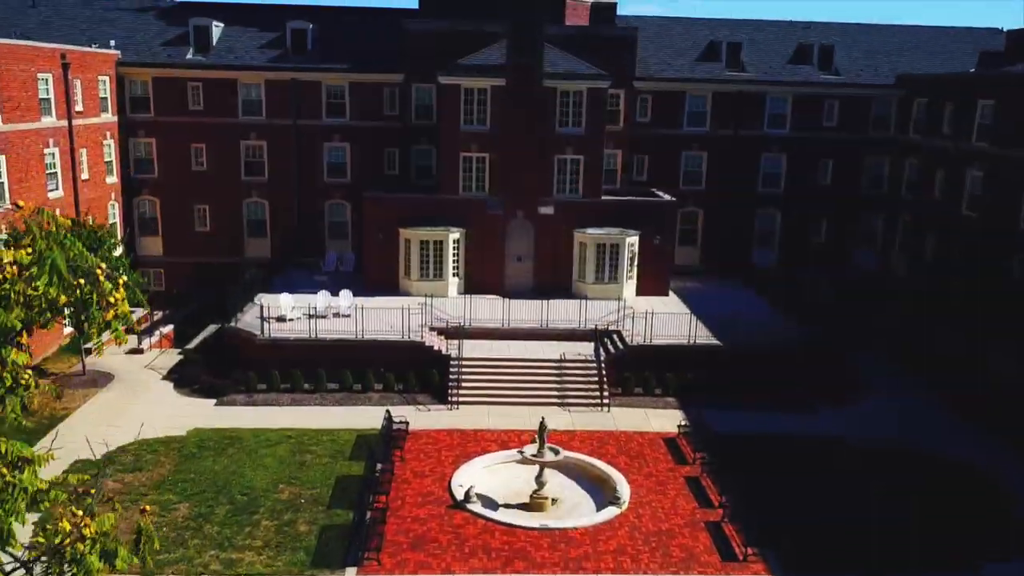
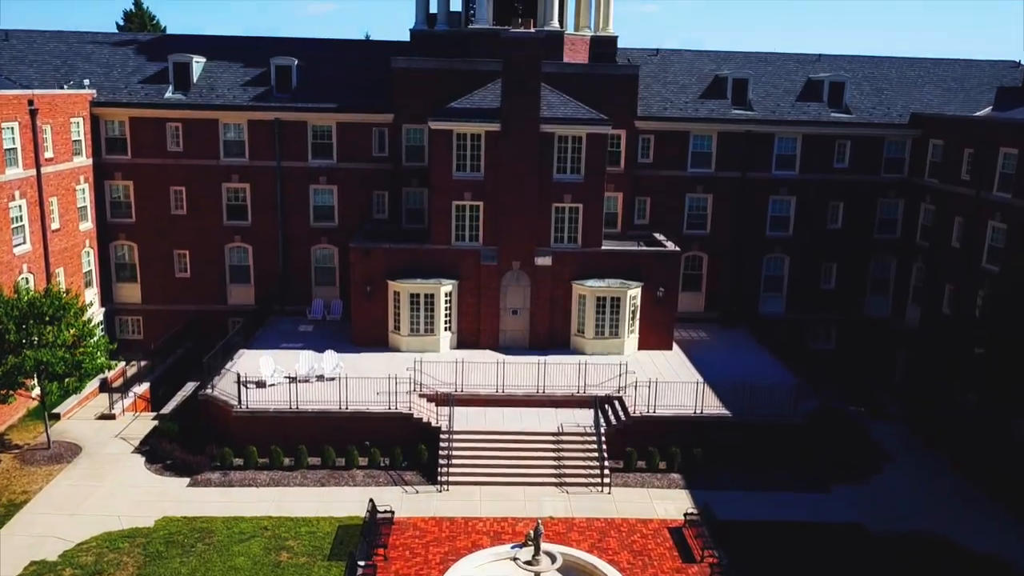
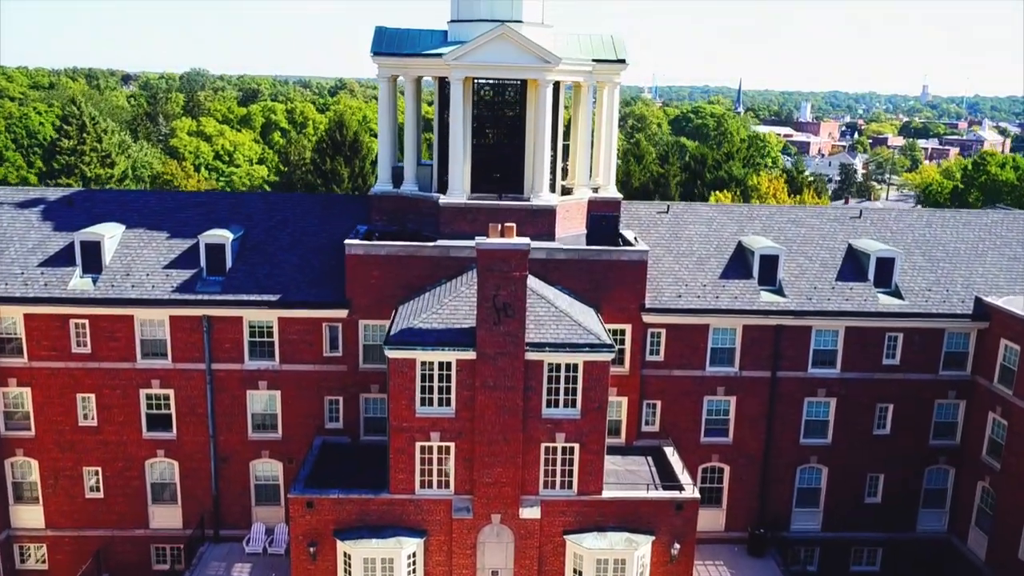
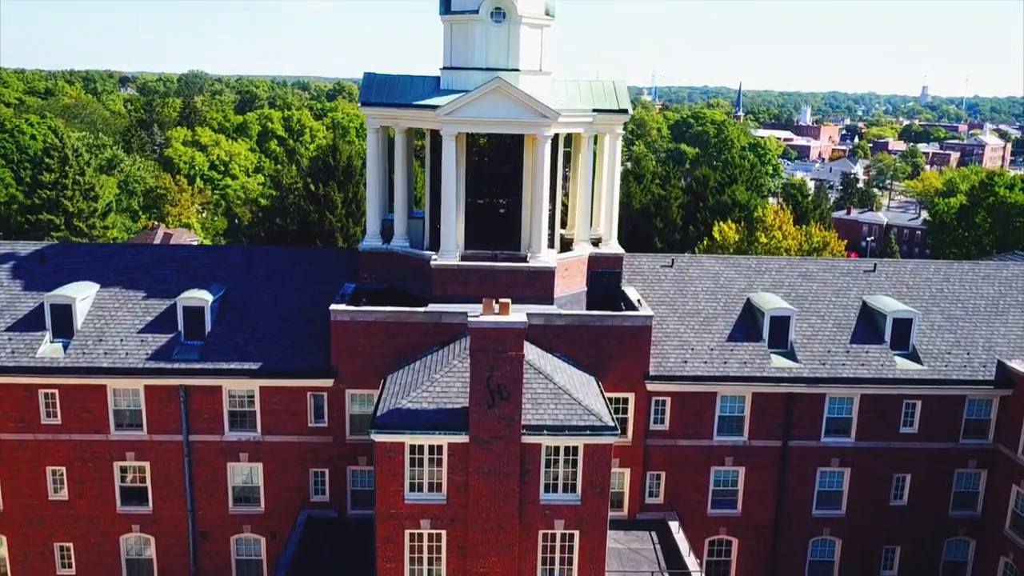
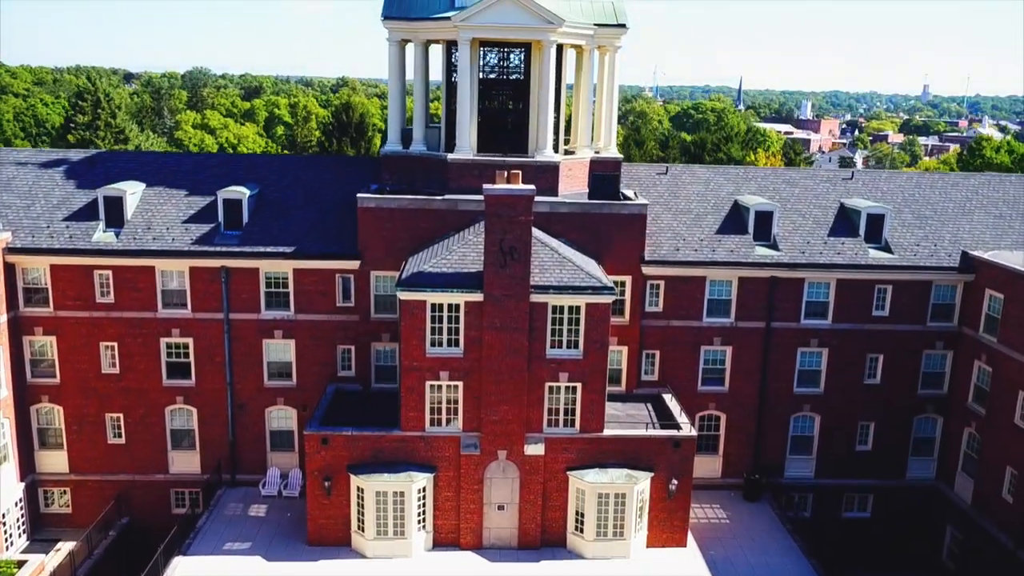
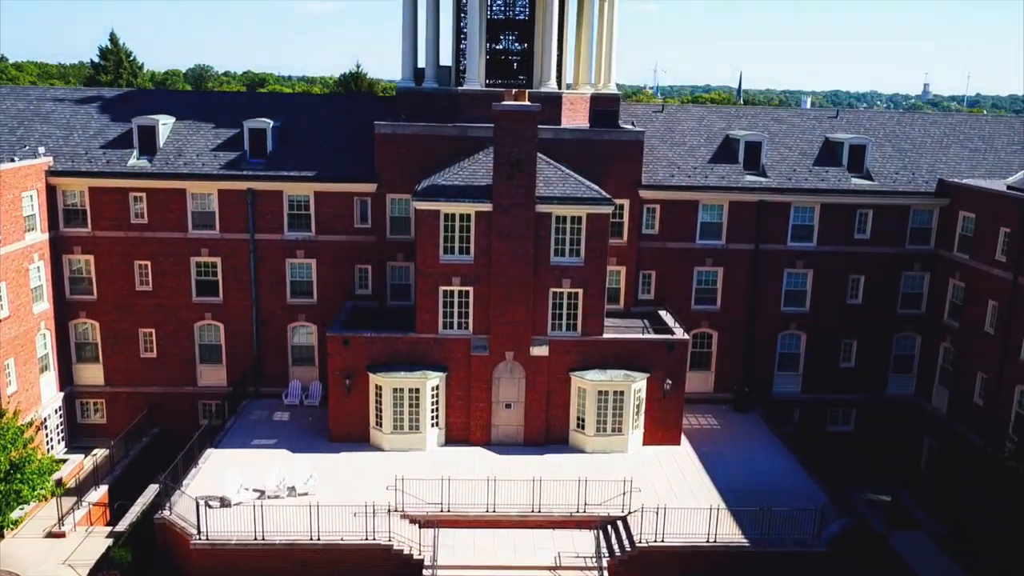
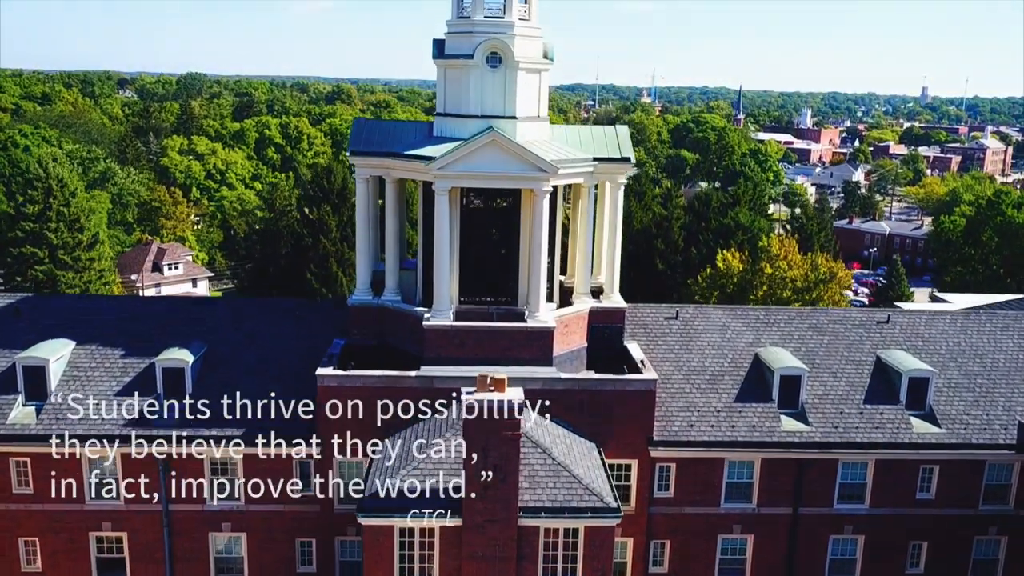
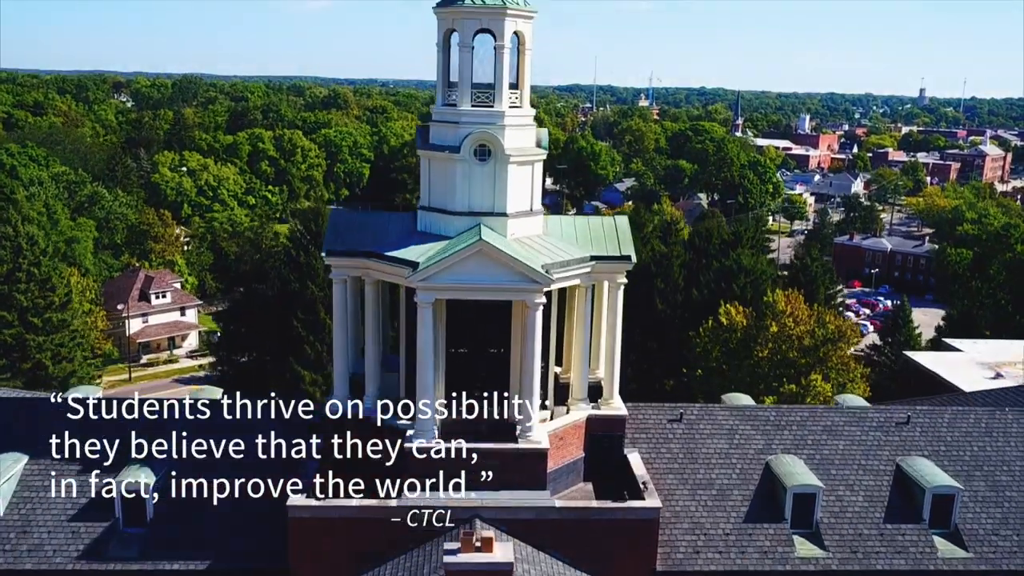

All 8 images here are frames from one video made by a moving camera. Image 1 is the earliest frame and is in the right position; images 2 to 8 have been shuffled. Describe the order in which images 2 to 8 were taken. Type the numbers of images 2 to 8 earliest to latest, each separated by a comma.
2, 6, 5, 3, 4, 7, 8
